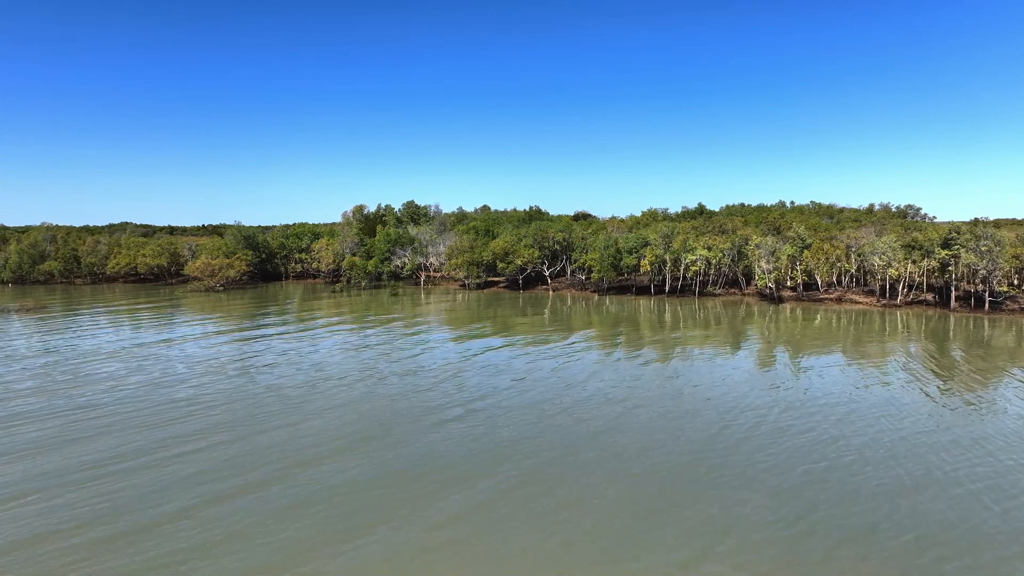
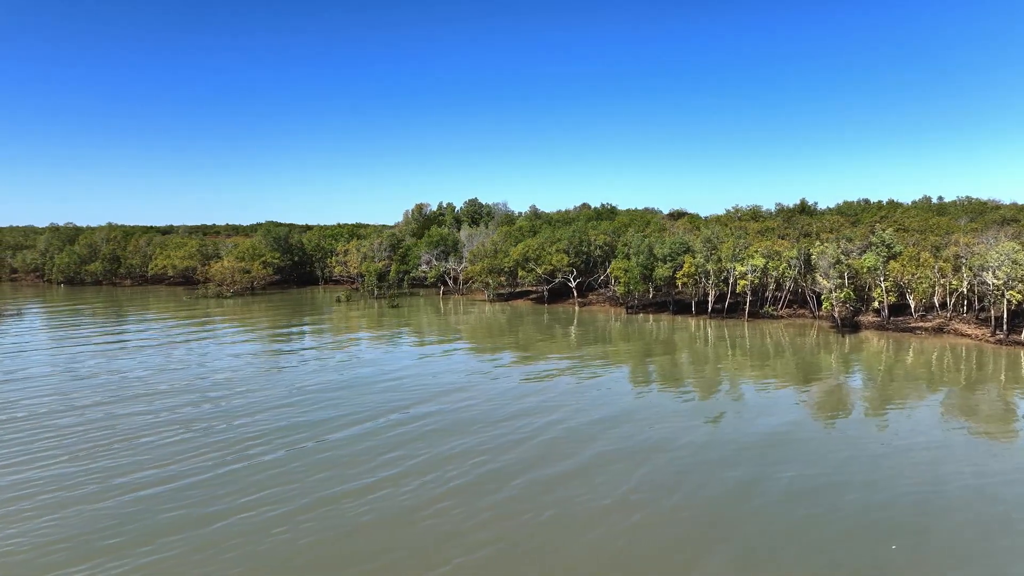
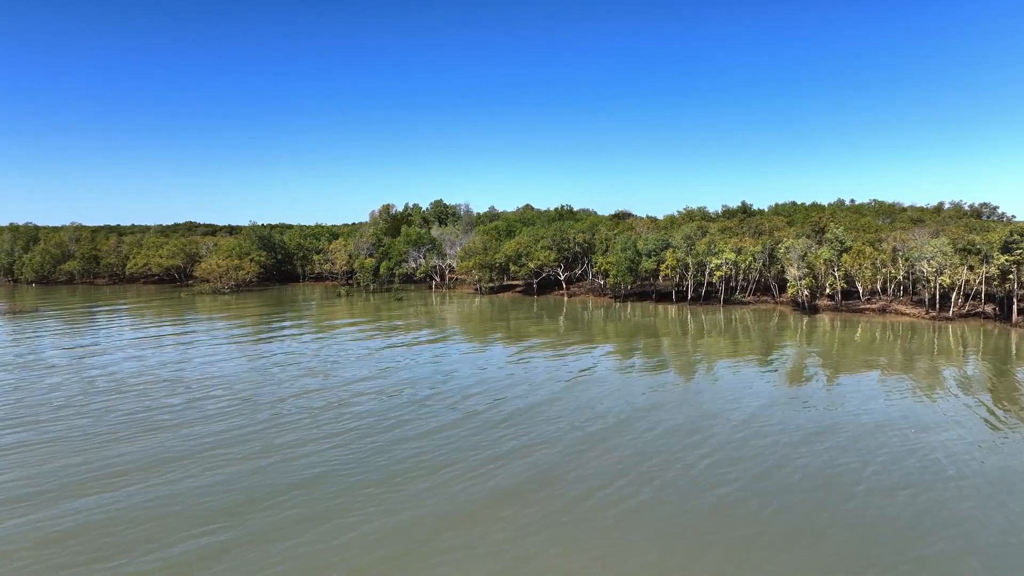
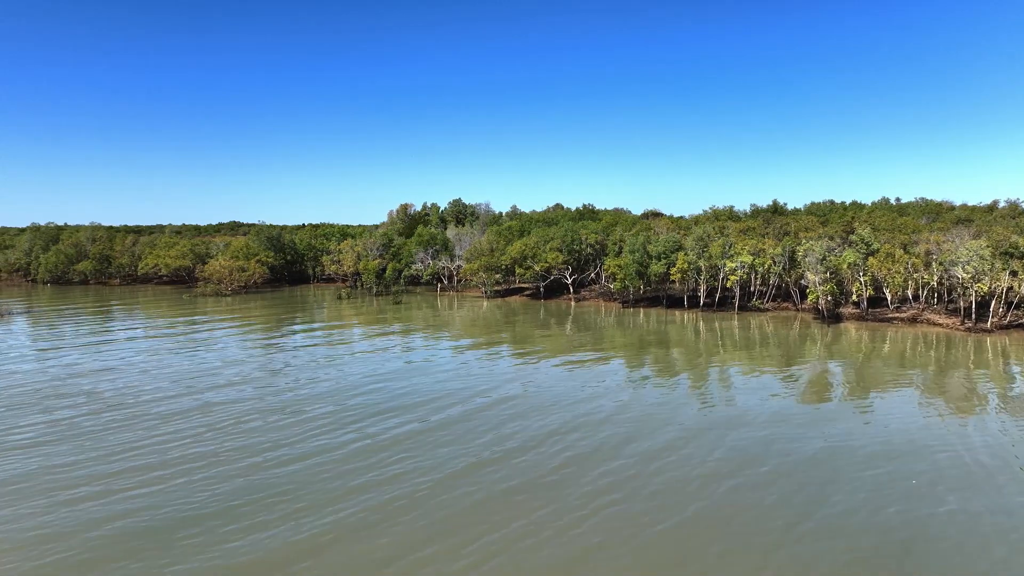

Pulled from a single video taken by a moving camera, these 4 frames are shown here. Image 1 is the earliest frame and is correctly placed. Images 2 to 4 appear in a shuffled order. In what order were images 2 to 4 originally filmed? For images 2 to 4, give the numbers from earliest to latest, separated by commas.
3, 4, 2
